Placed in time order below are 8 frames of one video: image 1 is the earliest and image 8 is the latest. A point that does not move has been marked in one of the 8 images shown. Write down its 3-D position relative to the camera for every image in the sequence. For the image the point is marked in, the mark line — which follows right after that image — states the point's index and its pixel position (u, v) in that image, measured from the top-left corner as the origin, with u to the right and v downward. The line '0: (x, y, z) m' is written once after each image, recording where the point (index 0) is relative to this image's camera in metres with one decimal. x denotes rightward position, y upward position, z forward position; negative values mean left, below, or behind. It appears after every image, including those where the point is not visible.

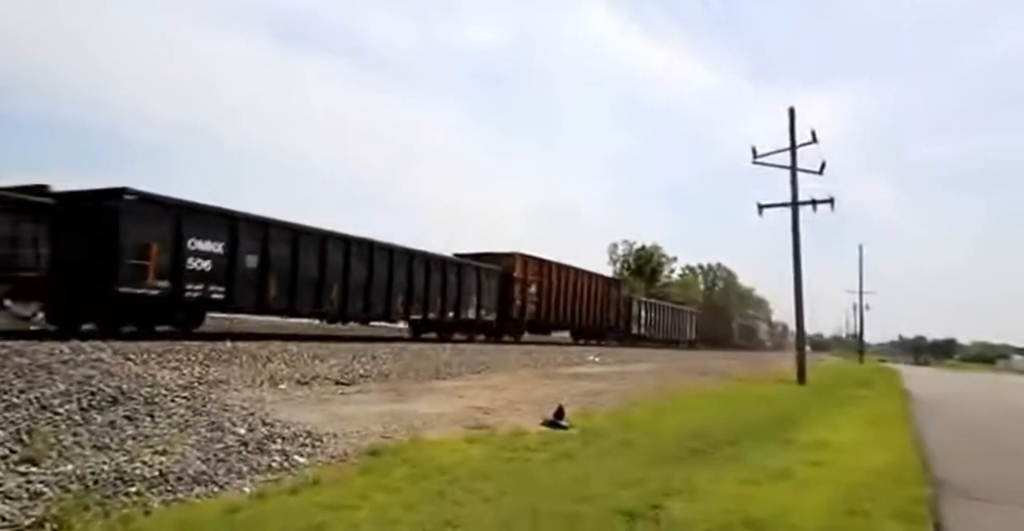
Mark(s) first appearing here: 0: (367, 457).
0: (-1.6, -2.1, +7.1) m
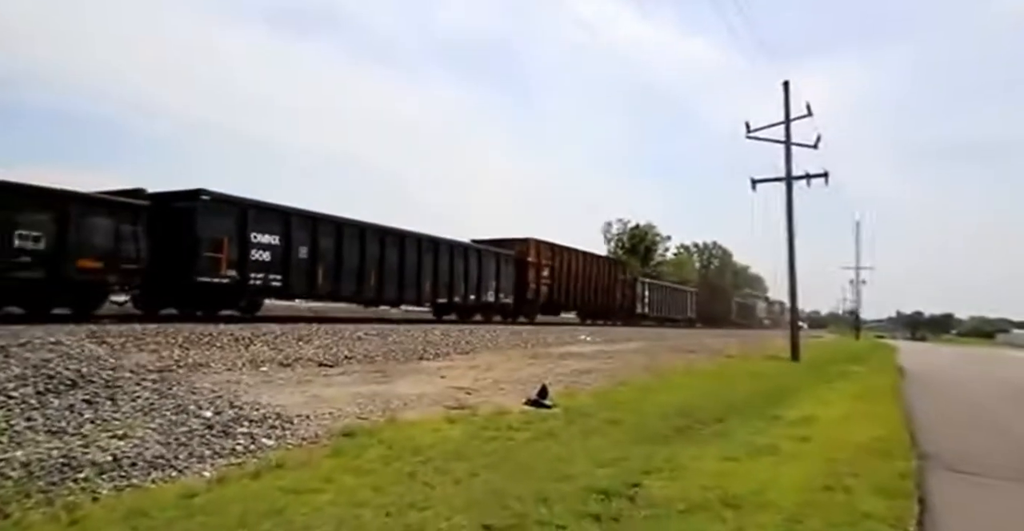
0: (-1.8, -1.9, +7.1) m
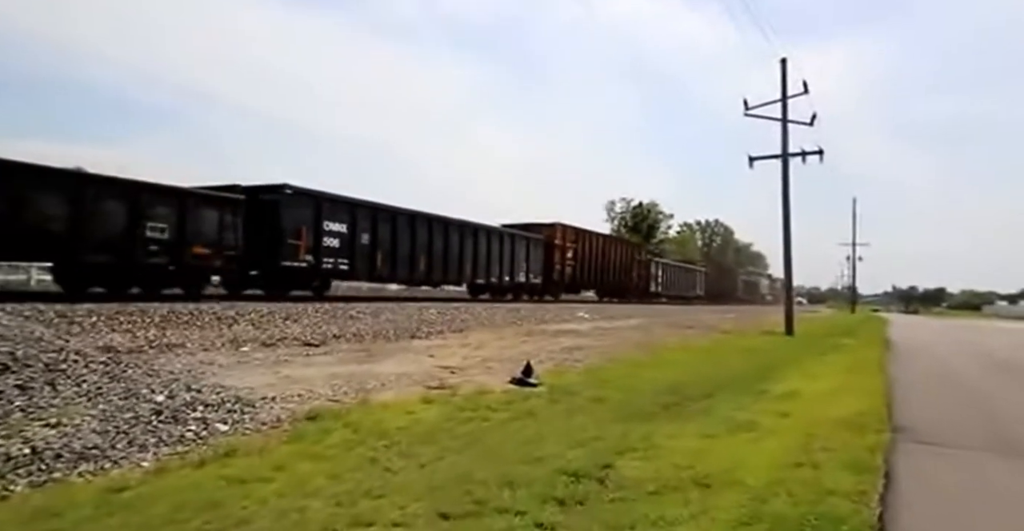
0: (-2.2, -1.6, +6.9) m
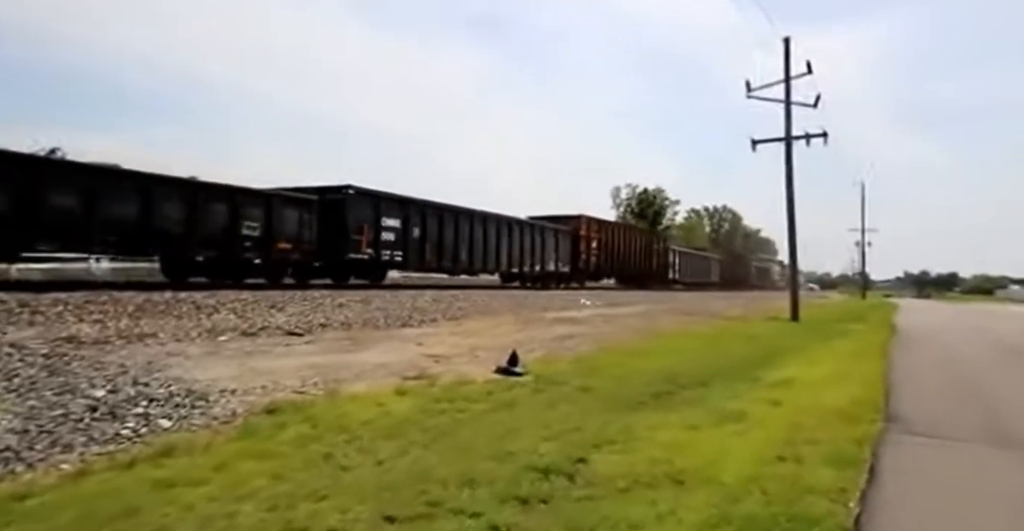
0: (-2.5, -1.5, +6.7) m
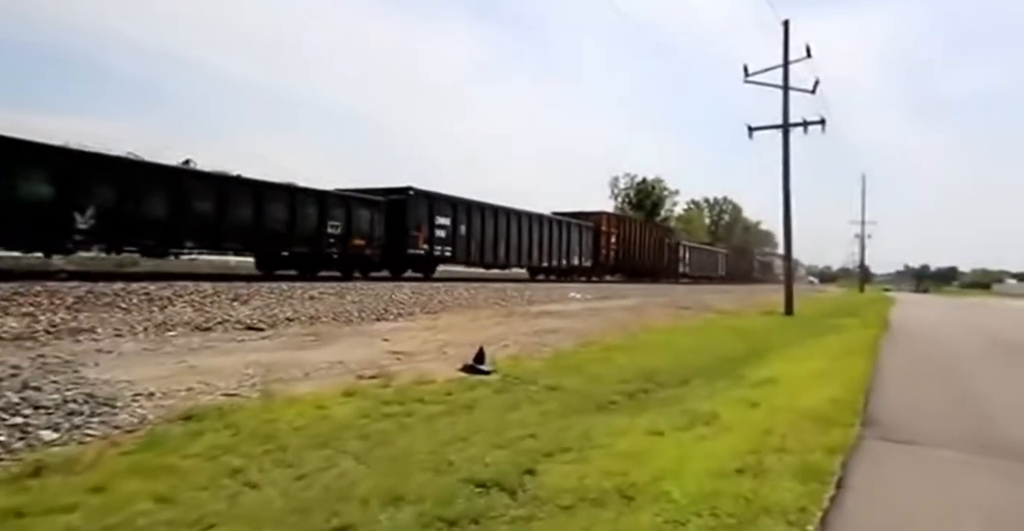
0: (-3.1, -1.5, +6.1) m
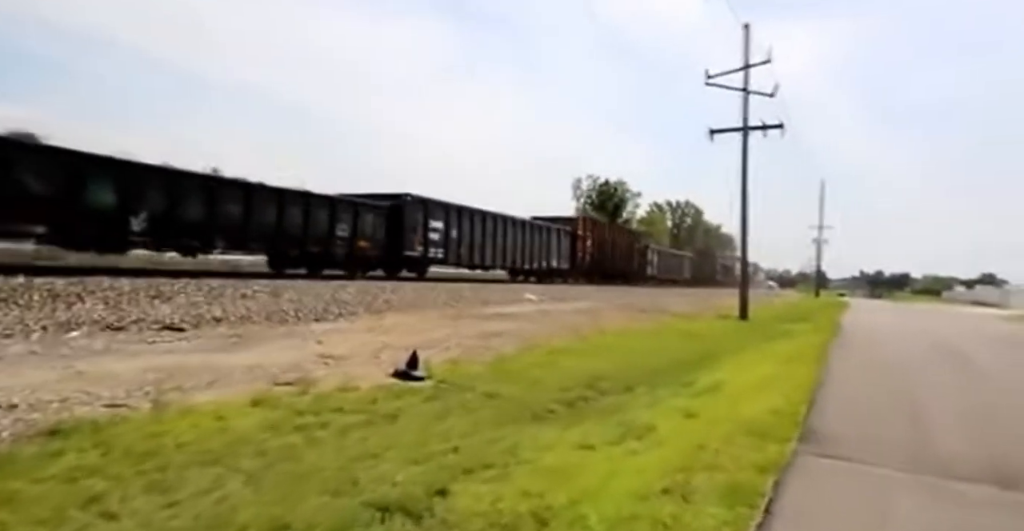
0: (-3.9, -1.4, +5.4) m
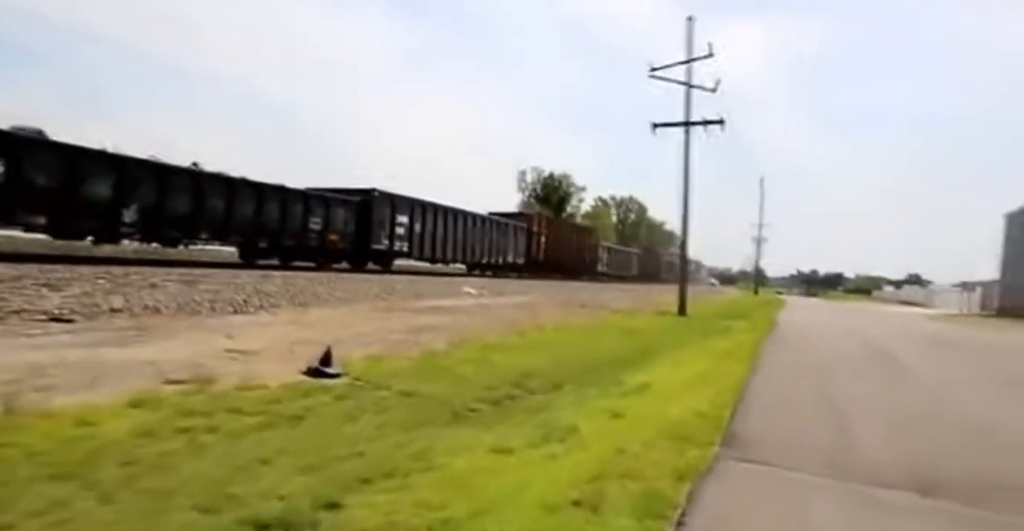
0: (-4.7, -1.3, +4.6) m
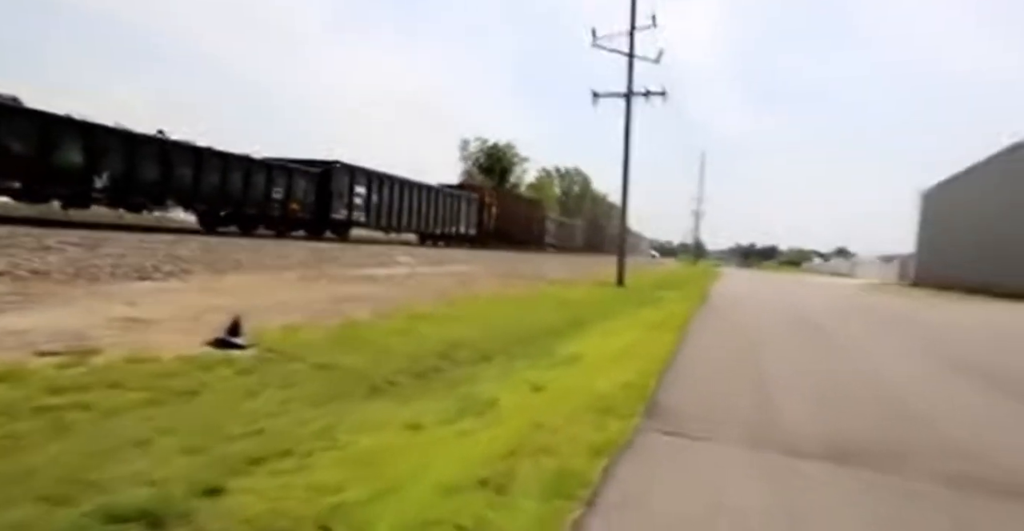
0: (-5.4, -1.0, +3.7) m
